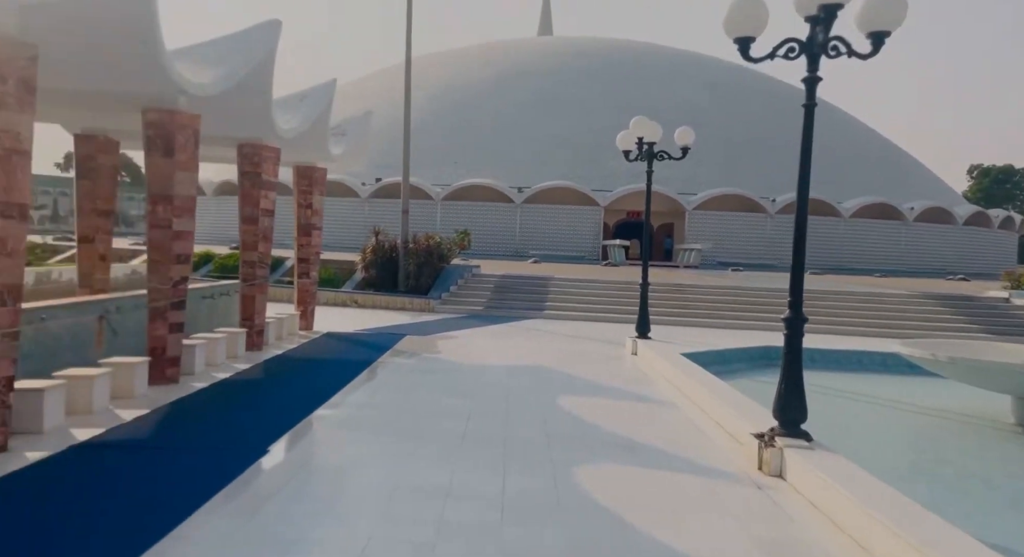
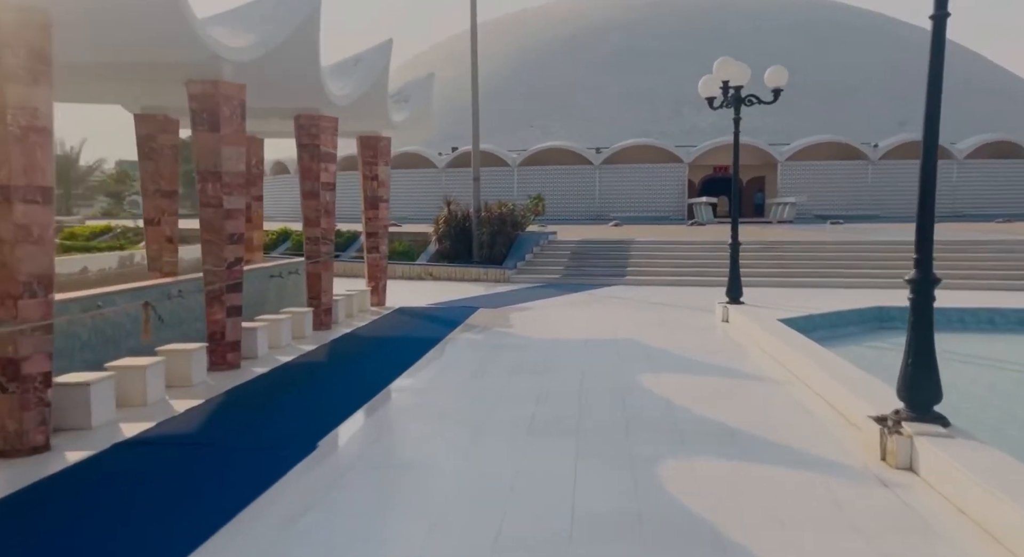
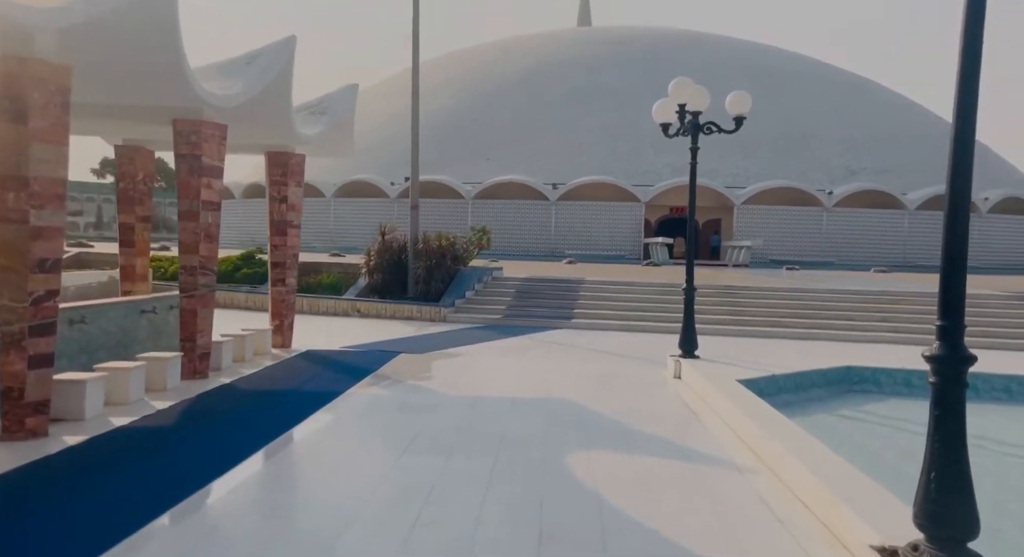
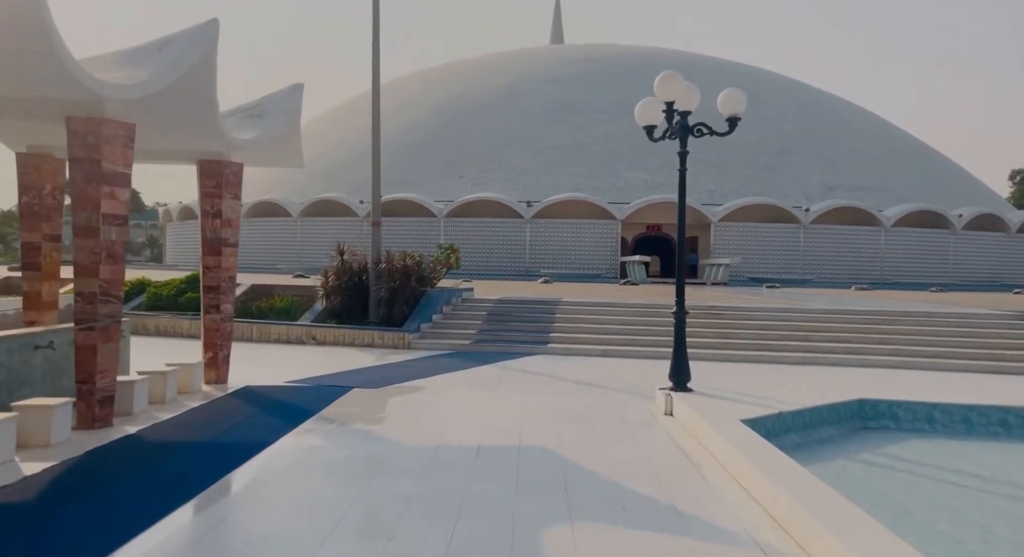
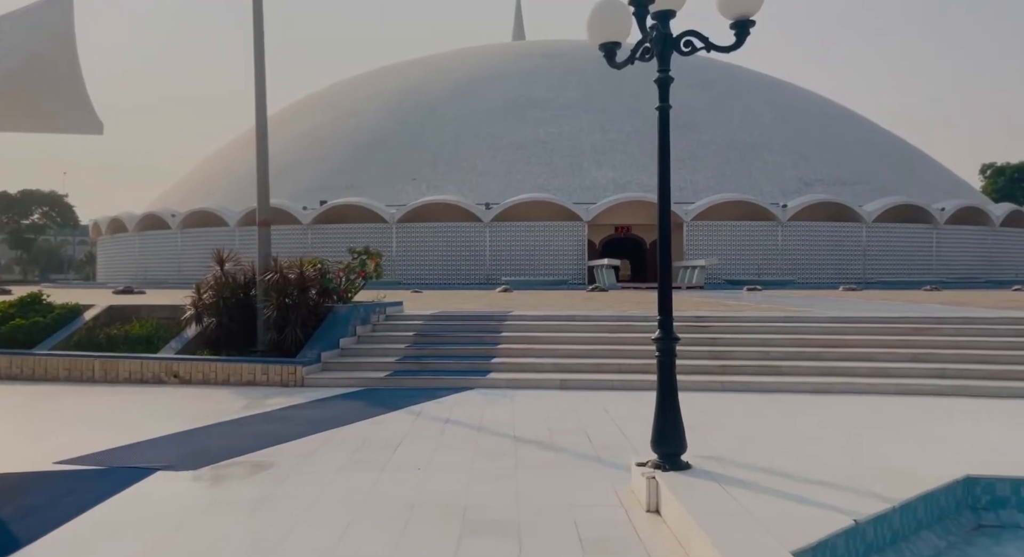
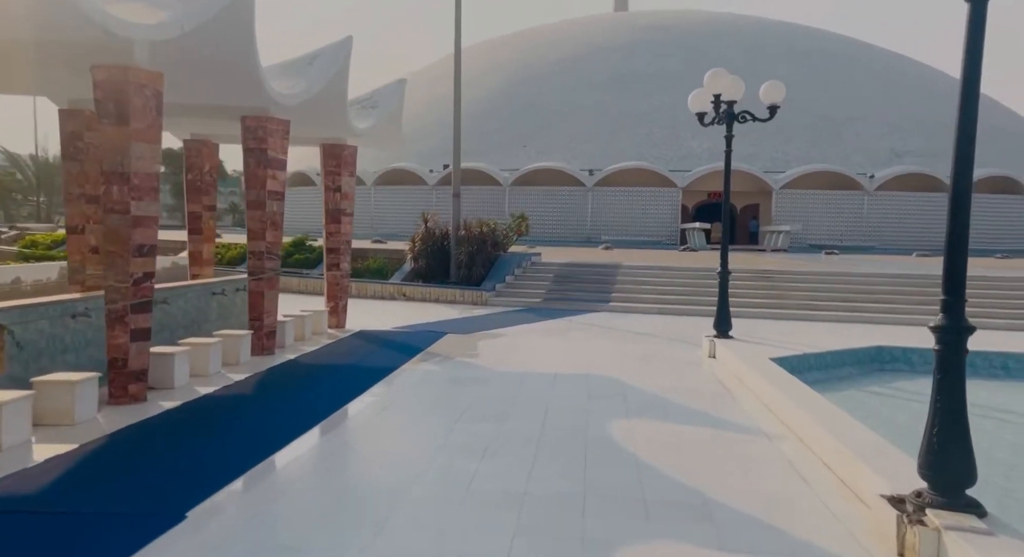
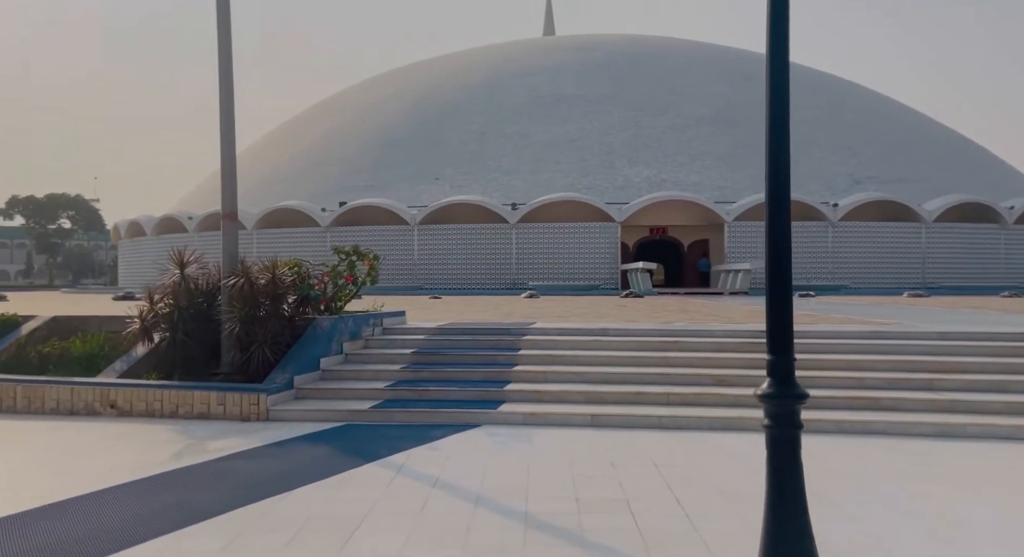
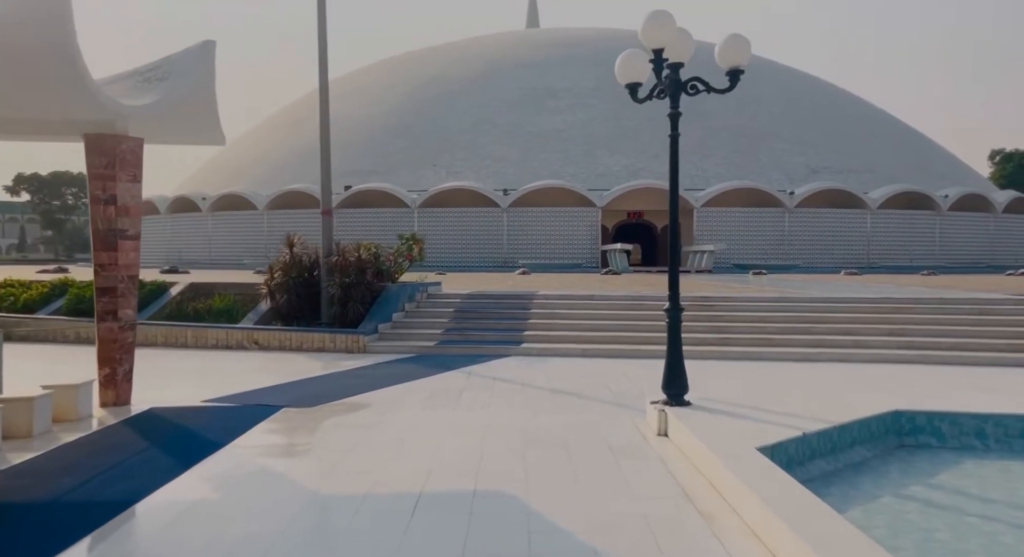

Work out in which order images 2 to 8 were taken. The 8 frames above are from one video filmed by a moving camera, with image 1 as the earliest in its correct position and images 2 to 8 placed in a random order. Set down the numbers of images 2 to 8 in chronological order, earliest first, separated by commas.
2, 6, 3, 4, 8, 5, 7
